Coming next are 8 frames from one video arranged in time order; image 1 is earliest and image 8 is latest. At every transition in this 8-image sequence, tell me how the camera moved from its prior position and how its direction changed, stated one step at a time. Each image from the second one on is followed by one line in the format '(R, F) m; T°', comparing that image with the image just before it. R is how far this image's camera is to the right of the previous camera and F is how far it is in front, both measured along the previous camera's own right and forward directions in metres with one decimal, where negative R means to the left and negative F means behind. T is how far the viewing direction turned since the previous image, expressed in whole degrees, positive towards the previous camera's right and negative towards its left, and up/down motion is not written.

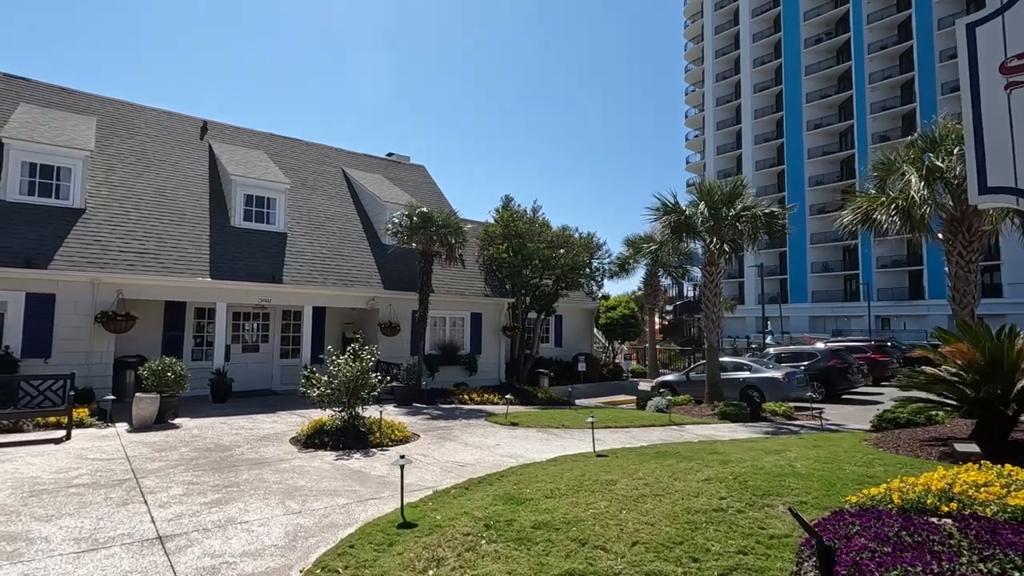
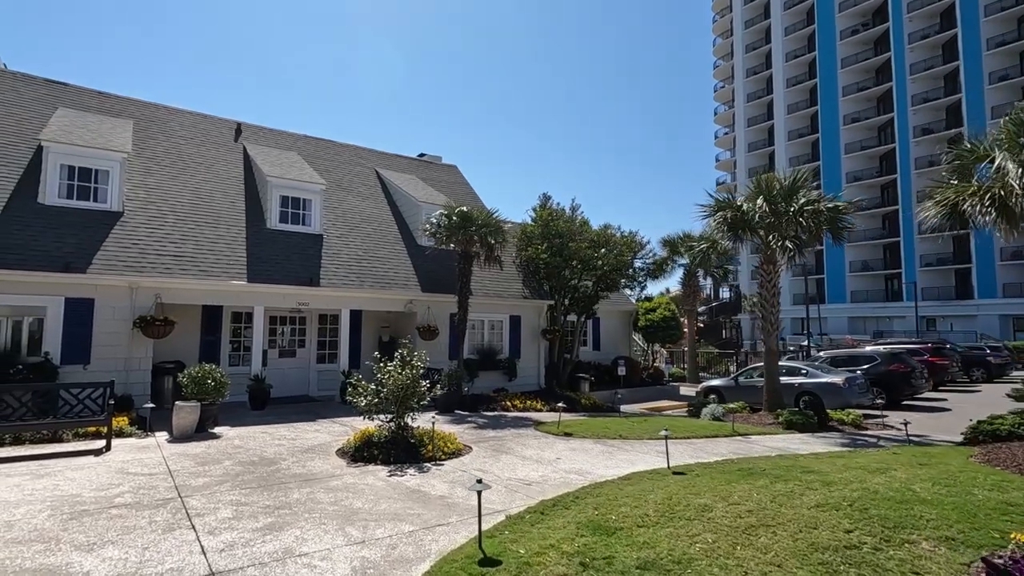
(-0.5, +0.6) m; -2°
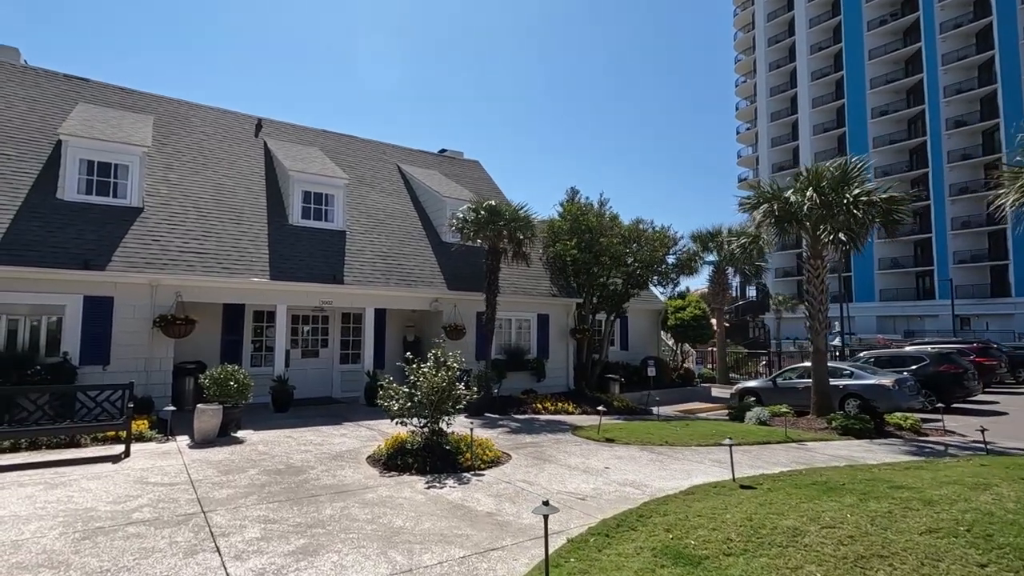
(-0.4, +0.6) m; -2°
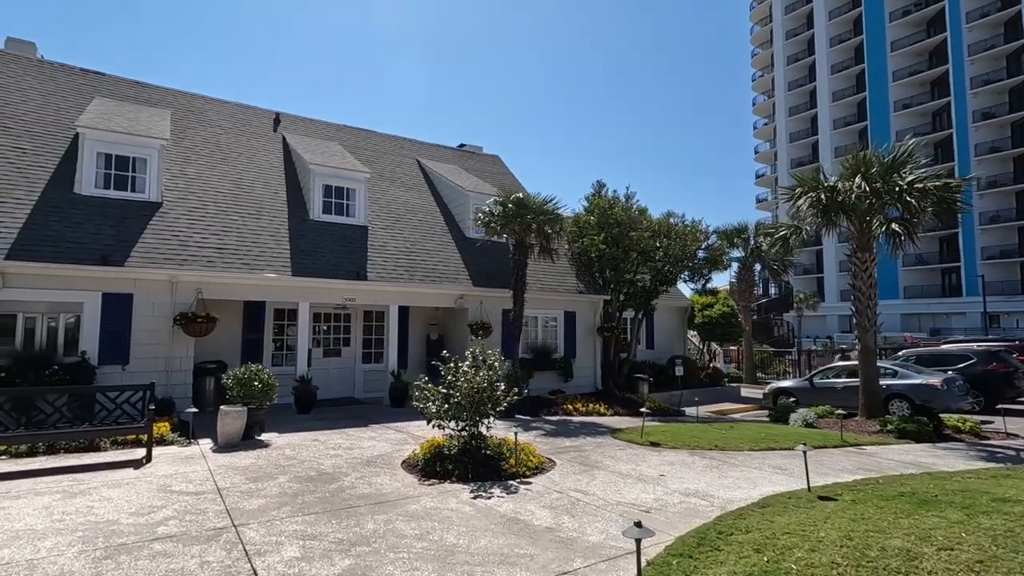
(-0.4, +0.5) m; -1°
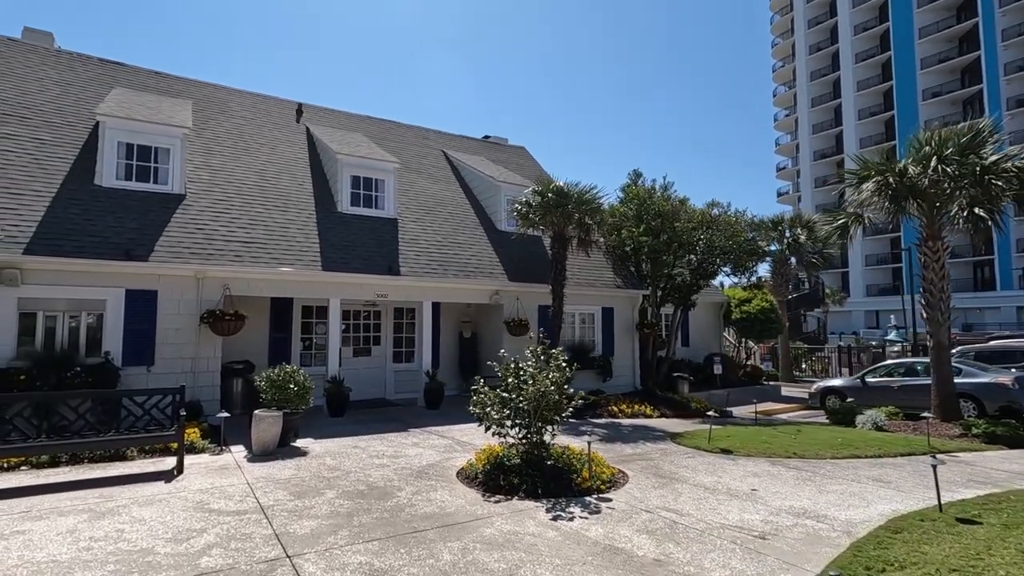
(-0.7, +0.7) m; -1°
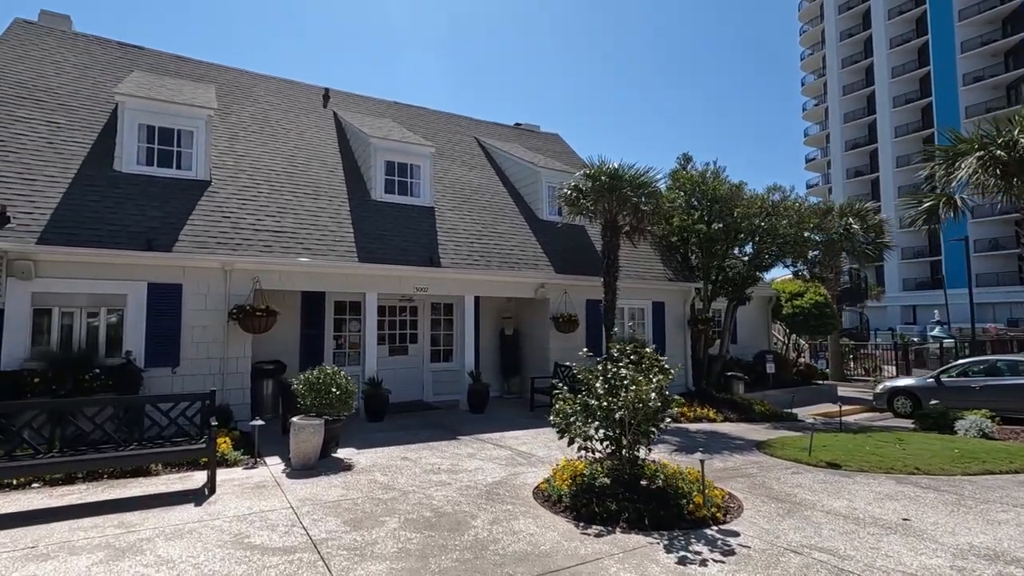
(-0.7, +1.0) m; -2°
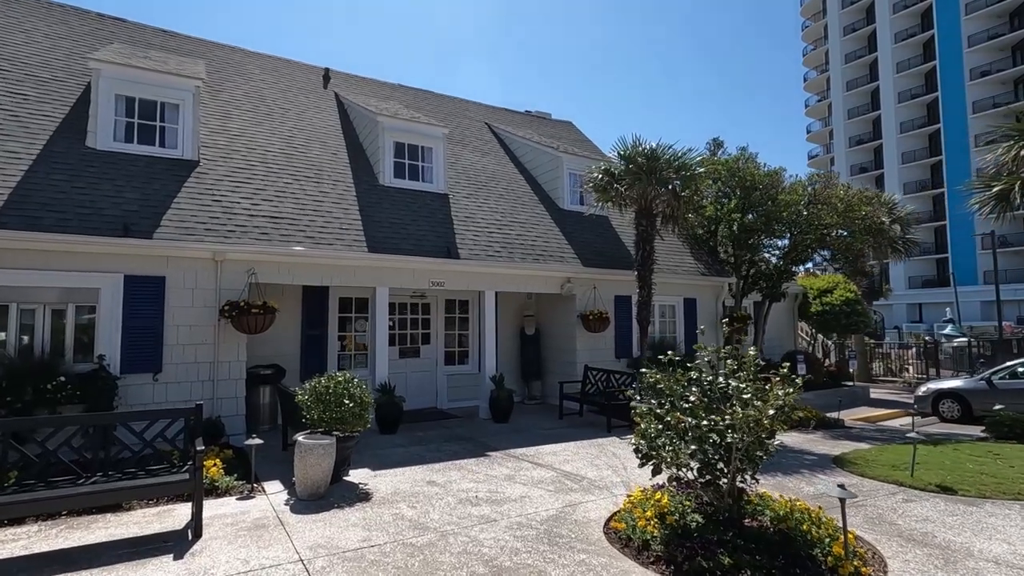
(-0.6, +1.1) m; +1°
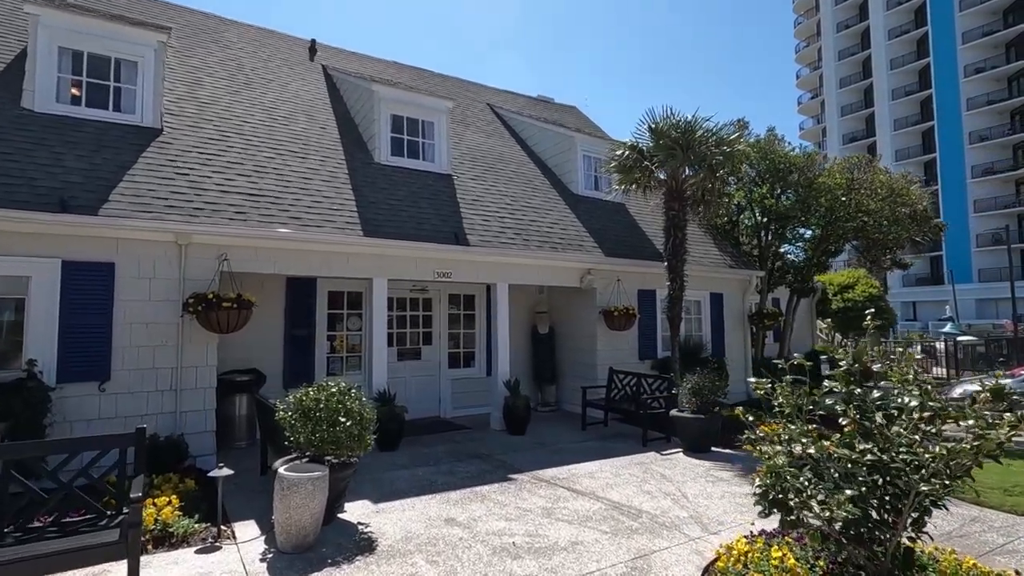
(-0.5, +1.3) m; +1°
